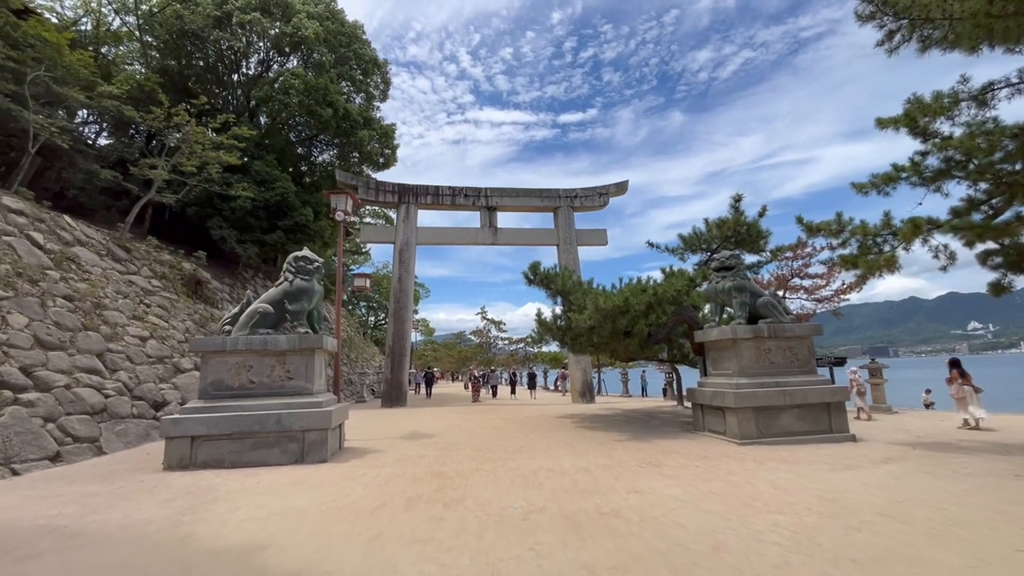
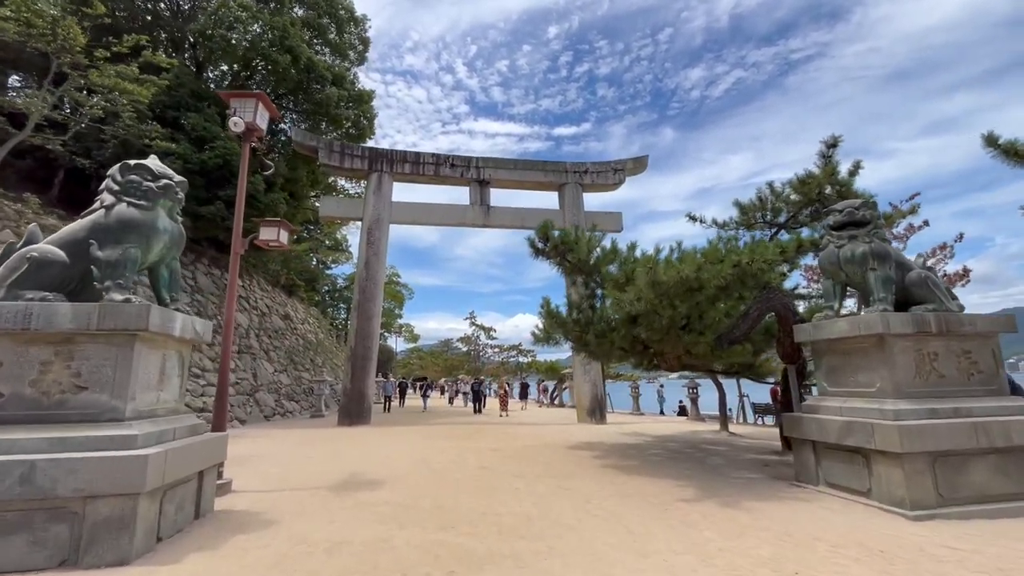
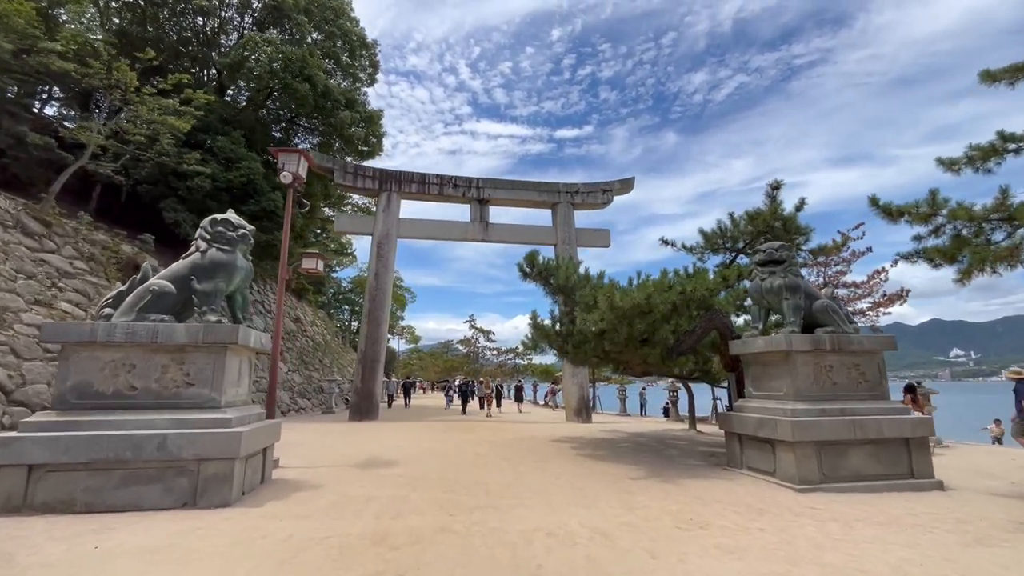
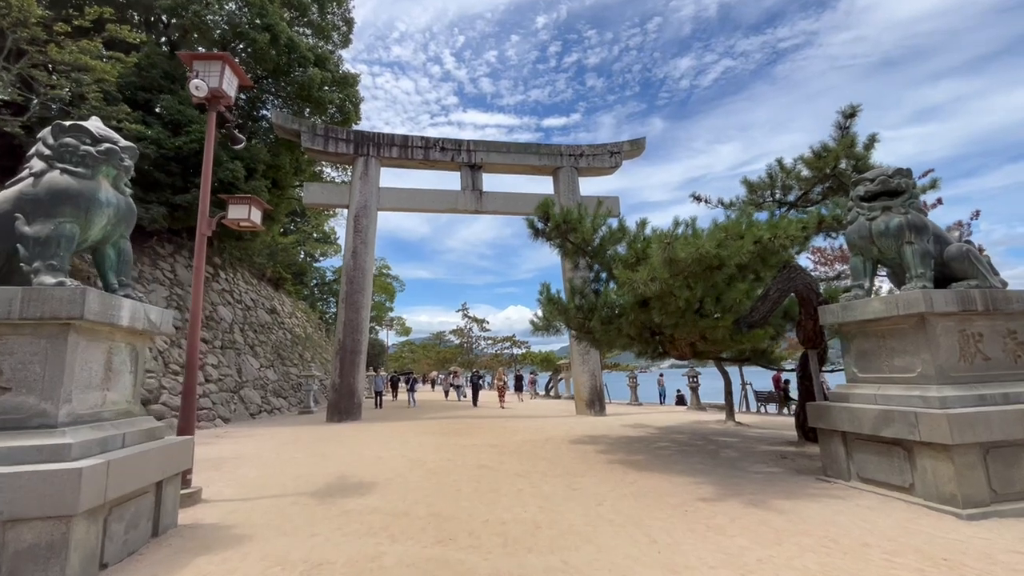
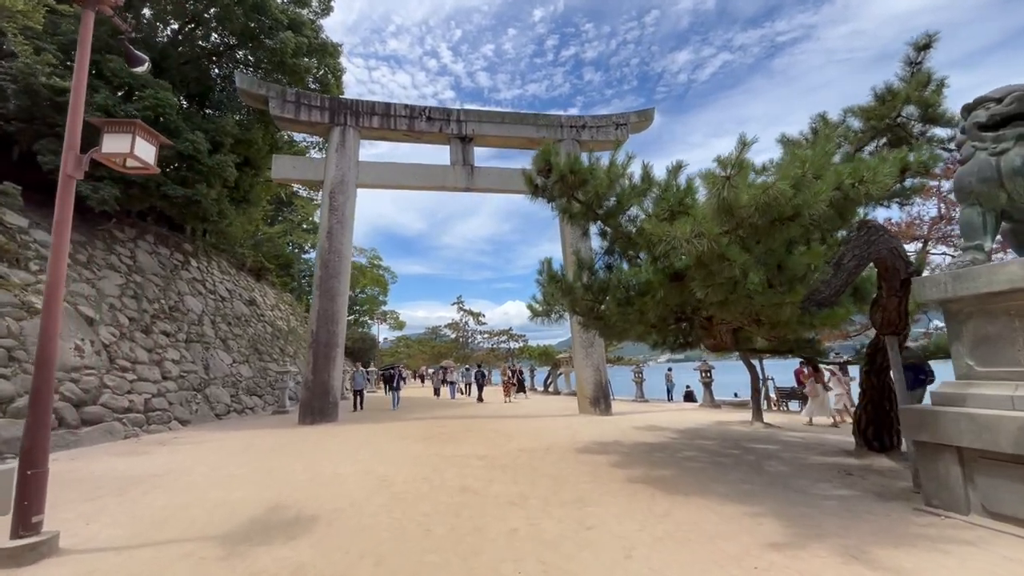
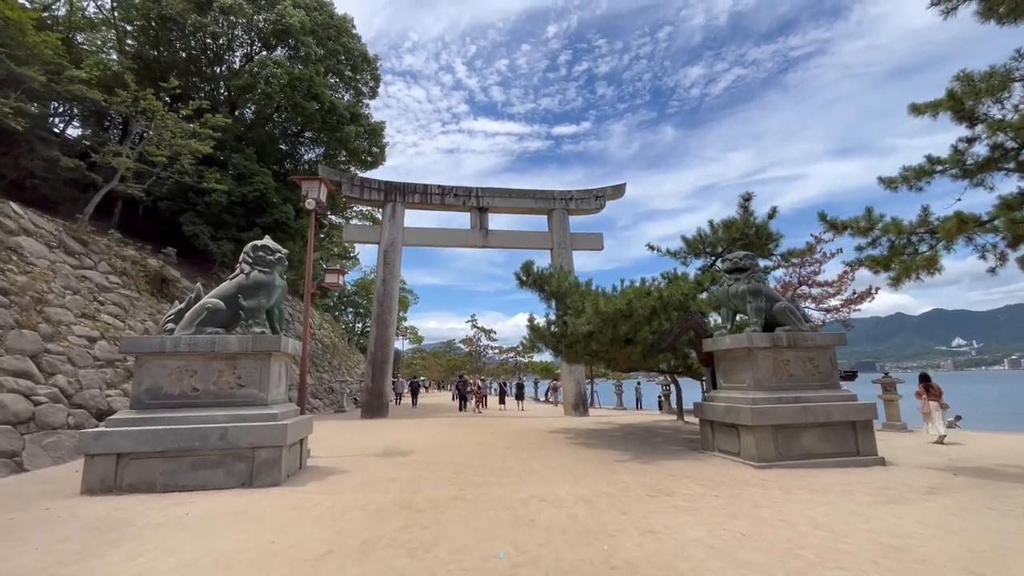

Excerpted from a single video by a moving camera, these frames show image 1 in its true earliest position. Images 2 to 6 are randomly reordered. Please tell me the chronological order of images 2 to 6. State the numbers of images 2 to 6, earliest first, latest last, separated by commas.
6, 3, 2, 4, 5
